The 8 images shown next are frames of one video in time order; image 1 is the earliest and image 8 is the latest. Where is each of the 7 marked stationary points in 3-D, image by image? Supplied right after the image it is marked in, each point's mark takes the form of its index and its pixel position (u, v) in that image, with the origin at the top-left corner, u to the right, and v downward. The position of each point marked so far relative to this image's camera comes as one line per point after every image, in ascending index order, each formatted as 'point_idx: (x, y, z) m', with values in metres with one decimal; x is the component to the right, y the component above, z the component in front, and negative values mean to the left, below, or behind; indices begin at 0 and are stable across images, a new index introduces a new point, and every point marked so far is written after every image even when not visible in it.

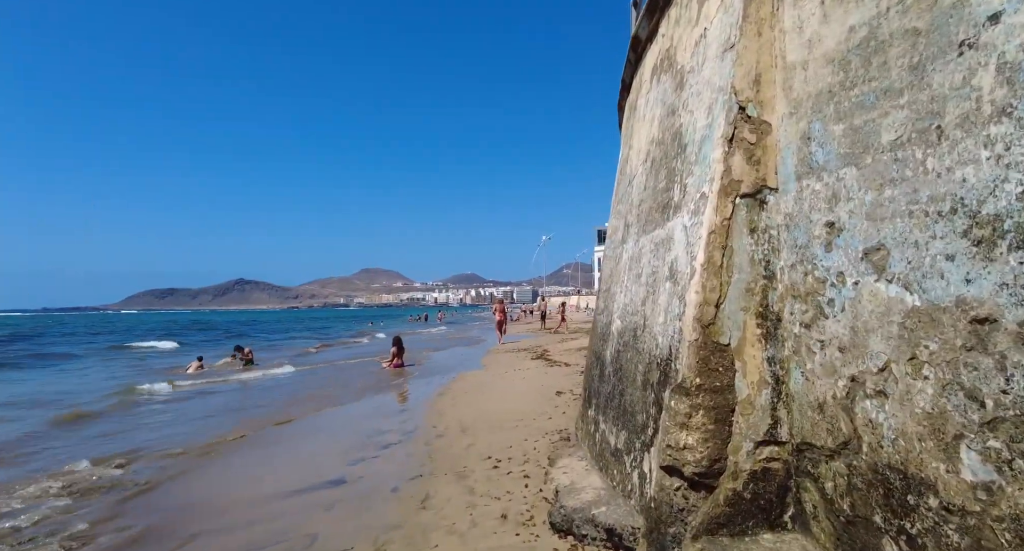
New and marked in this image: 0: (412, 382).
0: (-2.3, -2.6, +13.2) m
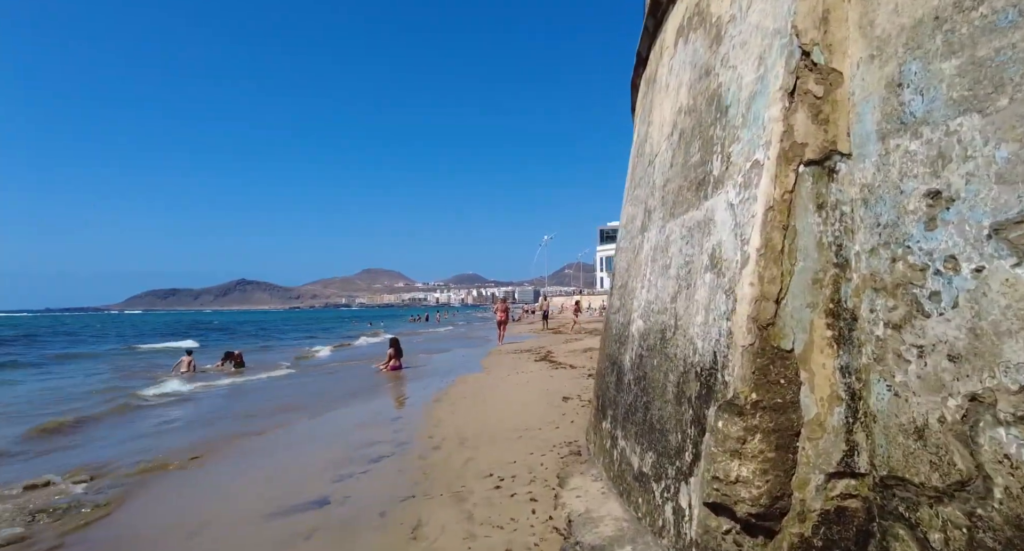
0: (-2.3, -2.5, +12.6) m
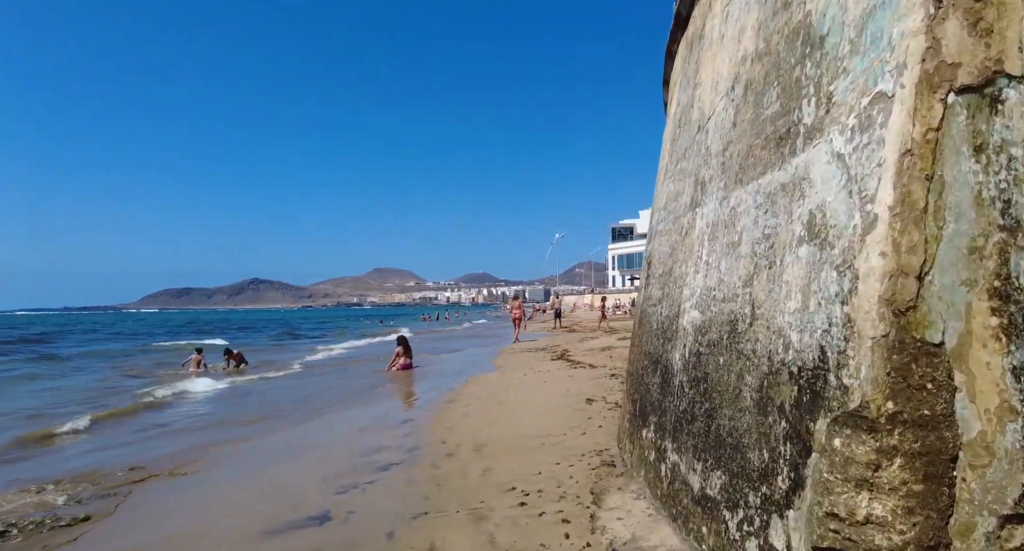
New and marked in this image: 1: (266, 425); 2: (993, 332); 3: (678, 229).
0: (-1.9, -2.4, +12.1) m
1: (-3.6, -2.2, +8.1) m
2: (+1.4, -0.2, +1.6) m
3: (+1.2, +0.3, +3.9) m
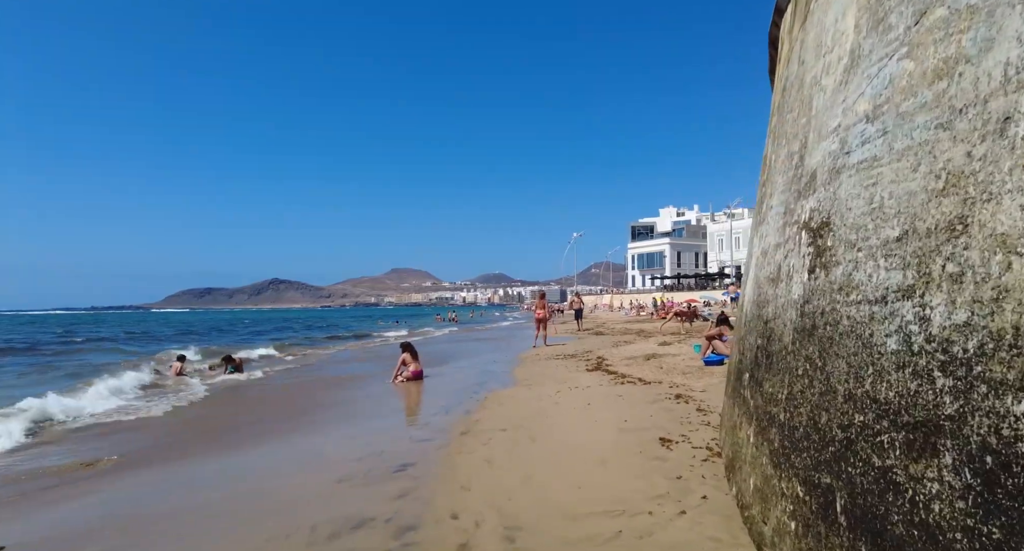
0: (-1.4, -2.3, +10.0) m
1: (-3.2, -2.0, +6.0) m
2: (+1.6, 0.0, -0.6) m
3: (+1.4, +0.5, +1.7) m
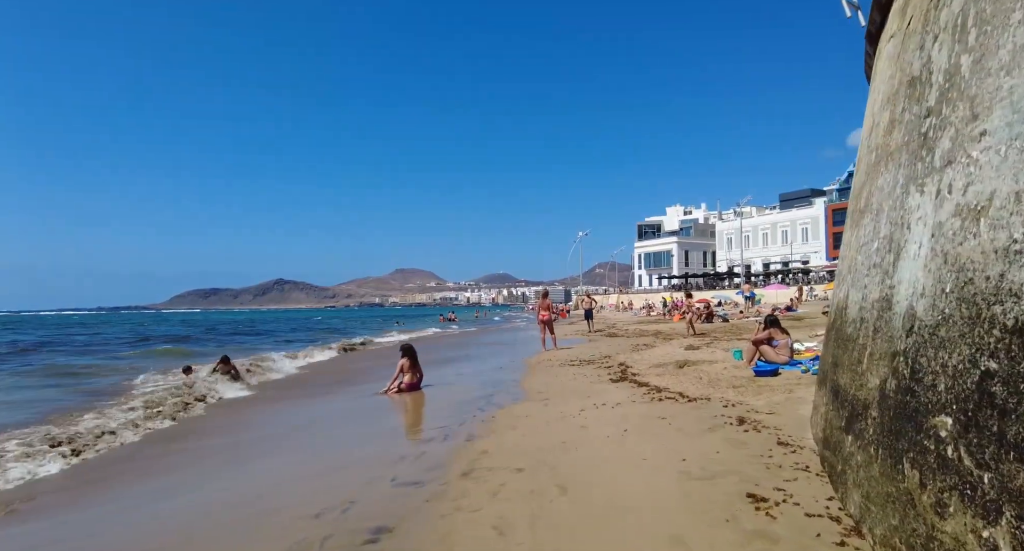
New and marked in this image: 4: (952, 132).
0: (-1.2, -2.2, +8.3) m
1: (-3.0, -1.9, +4.3) m
2: (+1.7, +0.1, -2.3) m
3: (+1.5, +0.6, 0.0) m
4: (+2.1, +0.7, +2.7) m
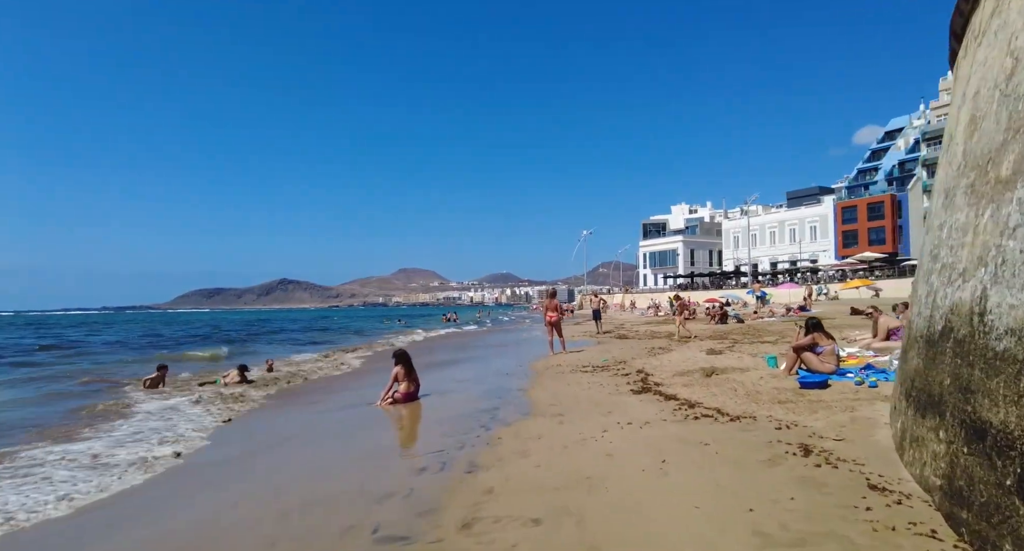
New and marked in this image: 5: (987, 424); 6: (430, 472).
0: (-1.1, -2.2, +7.2) m
1: (-2.9, -1.9, +3.2) m
2: (+1.8, +0.1, -3.4) m
3: (+1.6, +0.6, -1.2) m
4: (+2.2, +0.7, +1.6) m
5: (+2.4, -0.8, +2.9) m
6: (-0.8, -2.0, +5.6) m
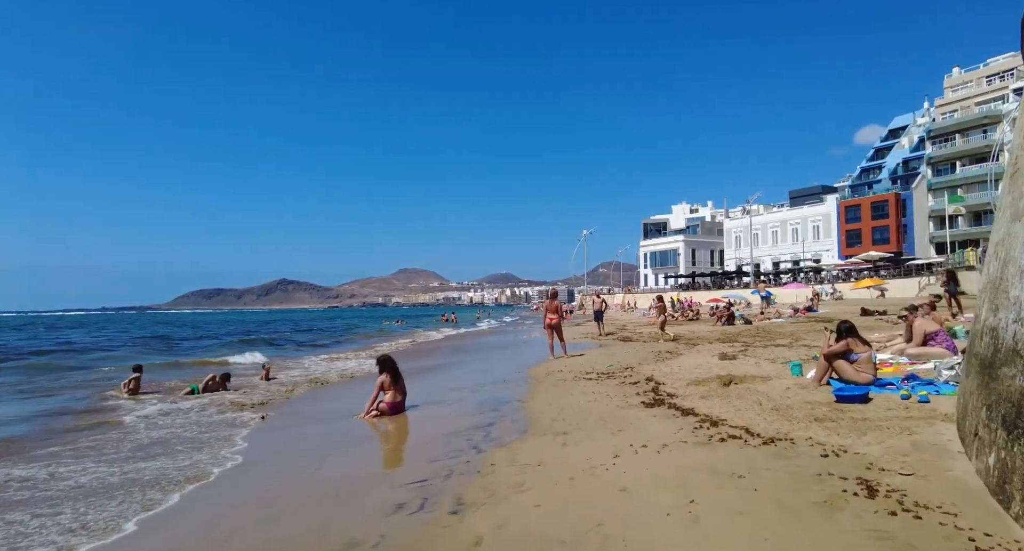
0: (-1.2, -2.1, +6.2) m
1: (-3.0, -1.9, +2.3) m
2: (+1.7, +0.1, -4.4) m
3: (+1.6, +0.6, -2.1) m
4: (+2.2, +0.7, +0.6) m
5: (+2.4, -0.7, +1.9) m
6: (-0.9, -2.0, +4.7) m
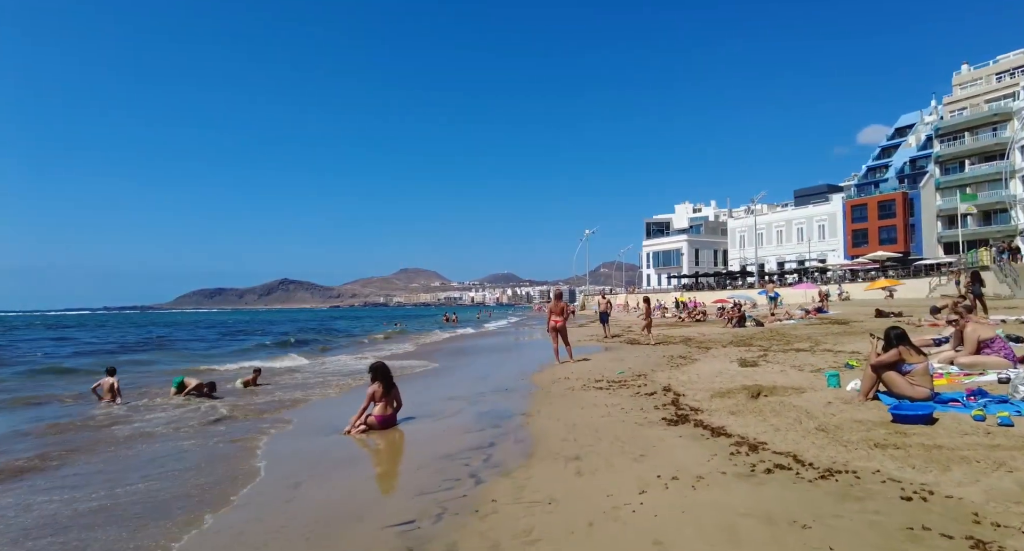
0: (-1.1, -2.1, +5.3) m
1: (-2.9, -1.9, +1.4) m
2: (+1.7, +0.2, -5.3) m
3: (+1.6, +0.6, -3.0) m
4: (+2.2, +0.8, -0.3) m
5: (+2.4, -0.7, +1.0) m
6: (-0.8, -1.9, +3.7) m
